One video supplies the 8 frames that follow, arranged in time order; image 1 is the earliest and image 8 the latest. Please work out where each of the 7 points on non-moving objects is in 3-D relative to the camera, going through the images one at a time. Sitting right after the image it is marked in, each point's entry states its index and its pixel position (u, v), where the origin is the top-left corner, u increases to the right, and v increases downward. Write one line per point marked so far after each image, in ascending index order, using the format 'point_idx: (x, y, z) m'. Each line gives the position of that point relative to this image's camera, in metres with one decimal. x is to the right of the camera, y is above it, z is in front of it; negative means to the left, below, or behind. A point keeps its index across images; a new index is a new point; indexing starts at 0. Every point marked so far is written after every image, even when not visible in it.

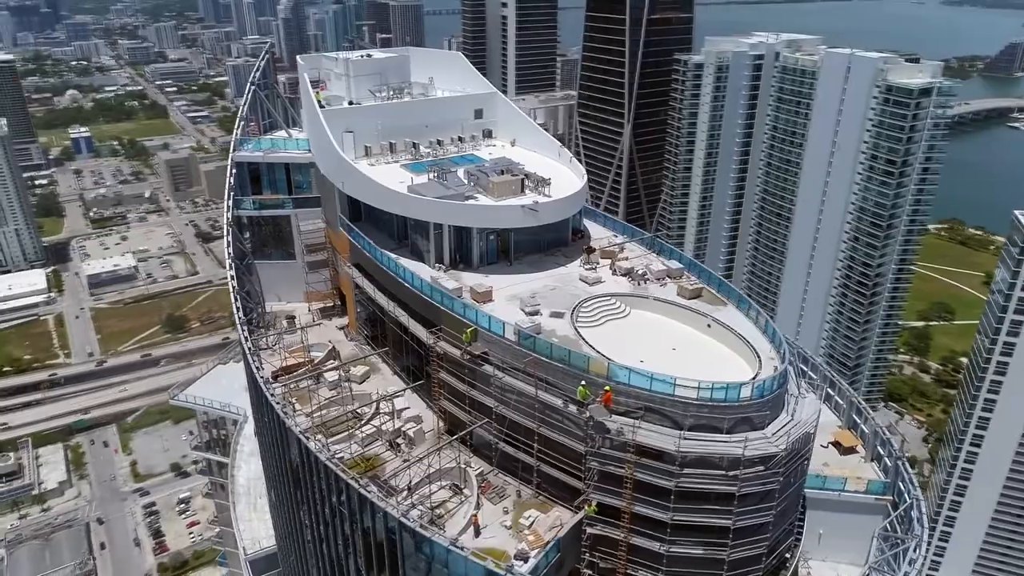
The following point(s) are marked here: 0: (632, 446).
0: (+2.5, -3.4, +15.4) m
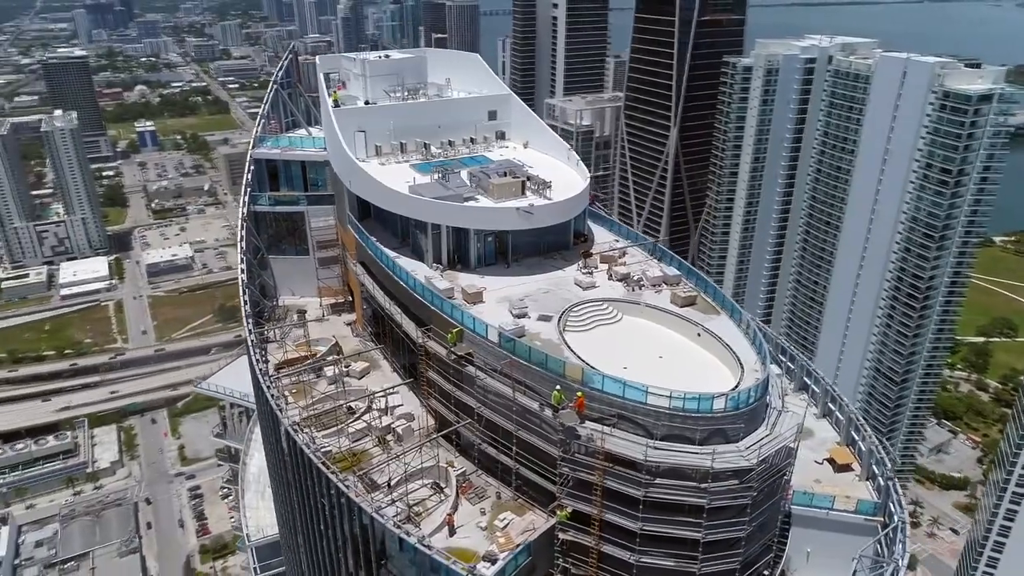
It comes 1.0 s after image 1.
0: (+1.8, -3.5, +15.3) m
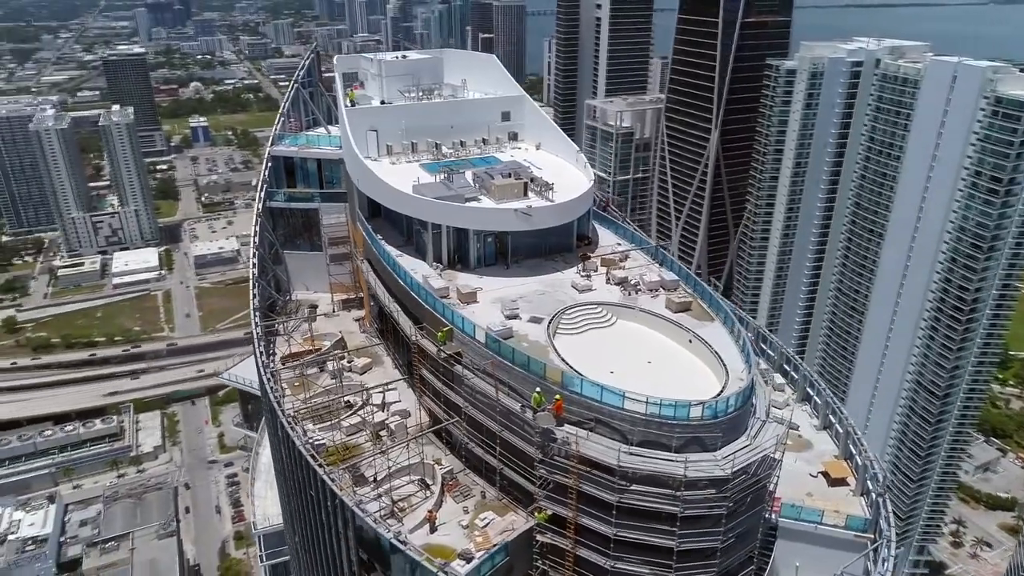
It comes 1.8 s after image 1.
0: (+1.3, -3.6, +15.3) m
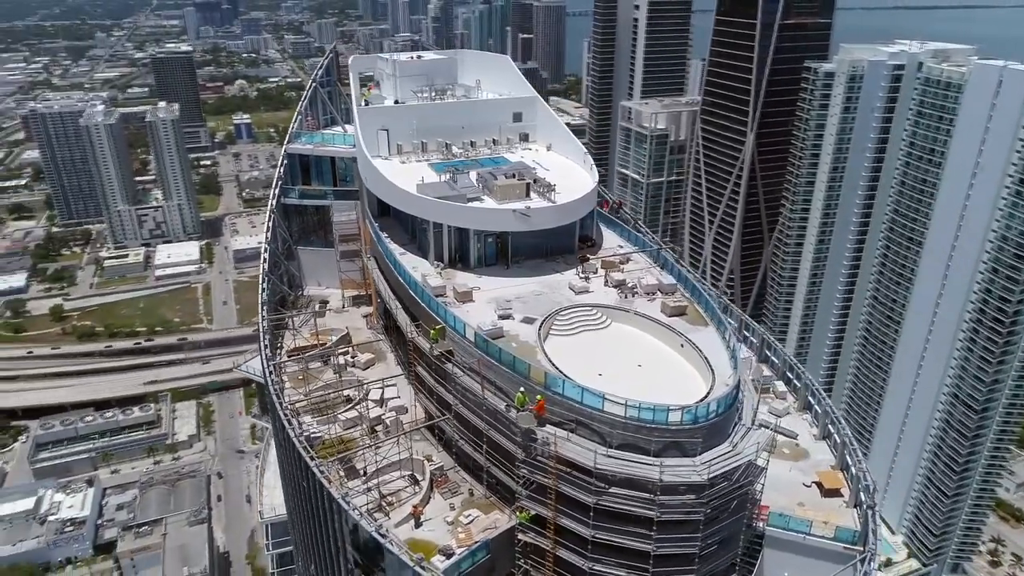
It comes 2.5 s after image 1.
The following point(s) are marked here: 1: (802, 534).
0: (+0.9, -3.6, +15.4) m
1: (+7.0, -5.9, +17.3) m
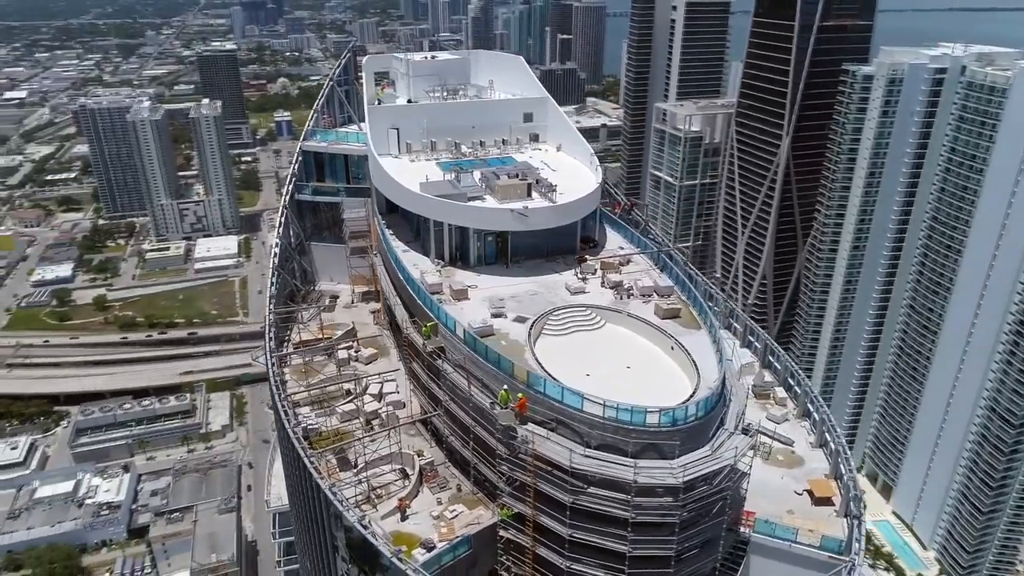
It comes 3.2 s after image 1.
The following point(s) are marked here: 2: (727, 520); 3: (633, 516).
0: (+0.4, -3.6, +15.5) m
1: (+6.6, -6.1, +17.1) m
2: (+4.9, -5.3, +16.3) m
3: (+2.5, -4.7, +14.8) m
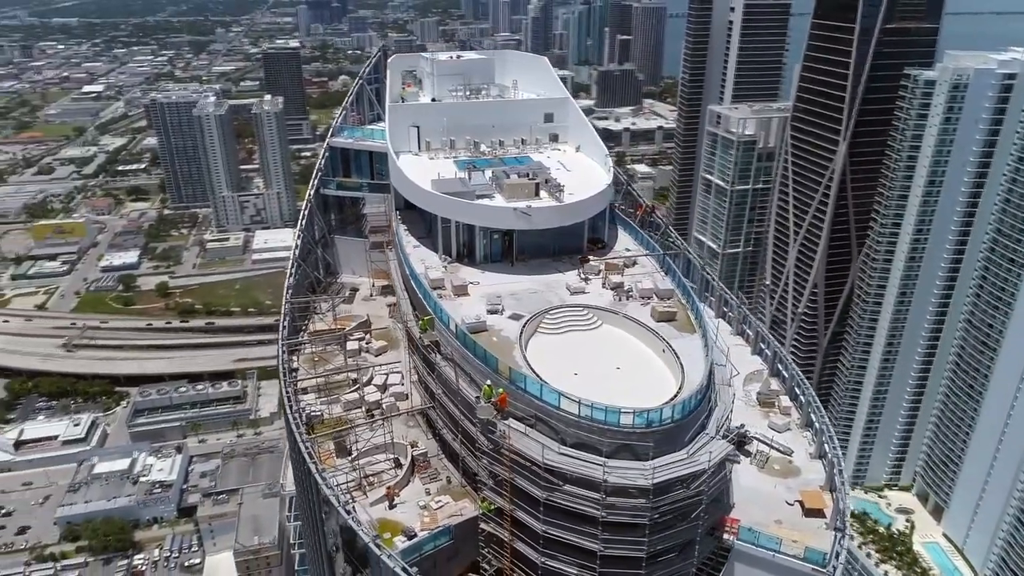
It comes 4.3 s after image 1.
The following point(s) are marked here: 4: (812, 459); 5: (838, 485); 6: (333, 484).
0: (-0.1, -3.5, +15.7) m
1: (+6.1, -6.2, +16.9) m
2: (+4.4, -5.4, +16.2) m
3: (+1.9, -4.7, +14.9) m
4: (+8.3, -4.7, +19.9) m
5: (+8.3, -5.0, +18.3) m
6: (-4.6, -4.9, +18.3) m
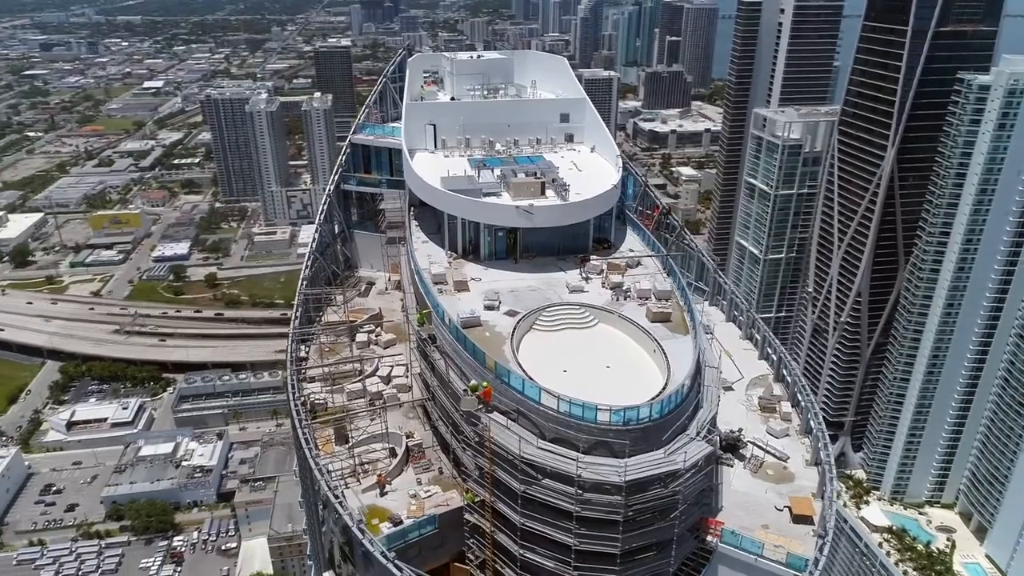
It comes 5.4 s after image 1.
0: (-0.5, -3.4, +16.0) m
1: (+5.7, -6.3, +16.9) m
2: (+3.9, -5.4, +16.2) m
3: (+1.4, -4.6, +15.1) m
4: (+8.1, -4.9, +19.7) m
5: (+8.0, -5.2, +18.1) m
6: (-4.9, -4.7, +18.9) m
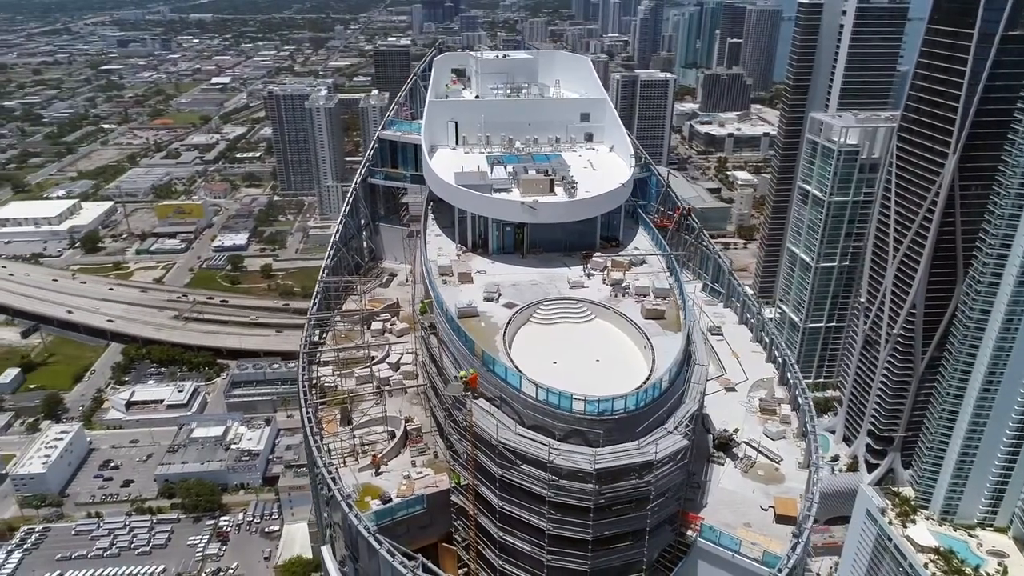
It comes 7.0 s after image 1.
0: (-0.9, -3.2, +16.7) m
1: (+5.2, -6.3, +17.0) m
2: (+3.4, -5.3, +16.5) m
3: (+0.9, -4.5, +15.6) m
4: (+7.9, -4.9, +19.7) m
5: (+7.6, -5.2, +18.1) m
6: (-5.1, -4.3, +19.8) m
